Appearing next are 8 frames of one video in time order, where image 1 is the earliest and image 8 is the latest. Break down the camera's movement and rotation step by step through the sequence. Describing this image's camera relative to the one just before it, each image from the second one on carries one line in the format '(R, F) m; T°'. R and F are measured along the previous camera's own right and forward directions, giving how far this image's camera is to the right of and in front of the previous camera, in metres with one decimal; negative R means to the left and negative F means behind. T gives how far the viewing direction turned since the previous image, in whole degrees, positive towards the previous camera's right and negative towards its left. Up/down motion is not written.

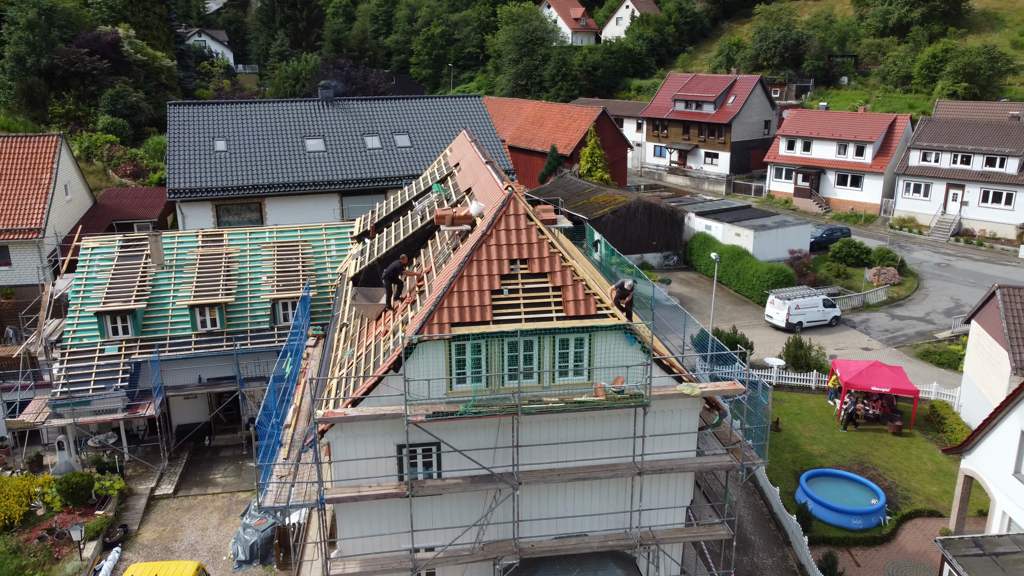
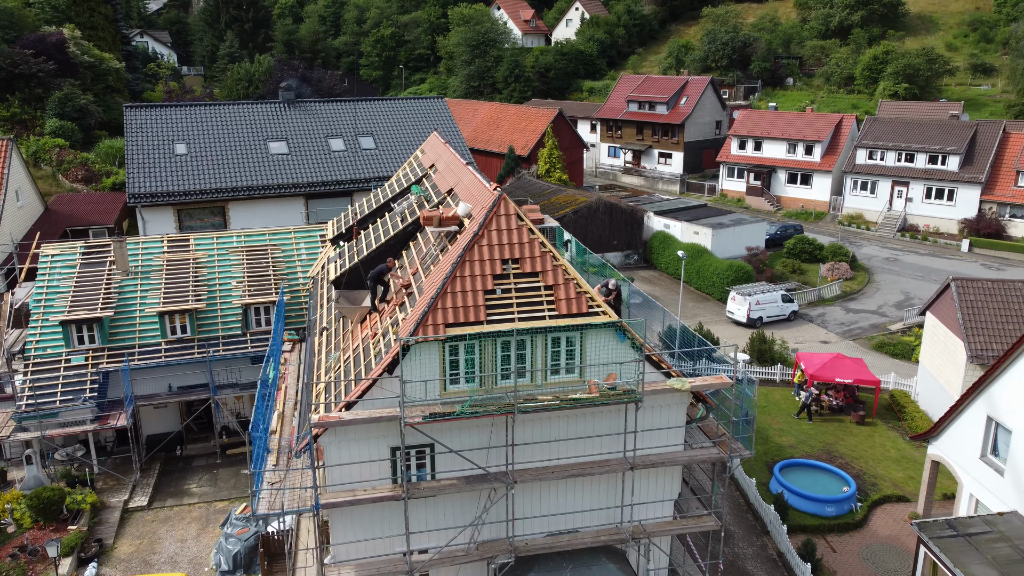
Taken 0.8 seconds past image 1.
(-0.8, -0.1) m; +4°
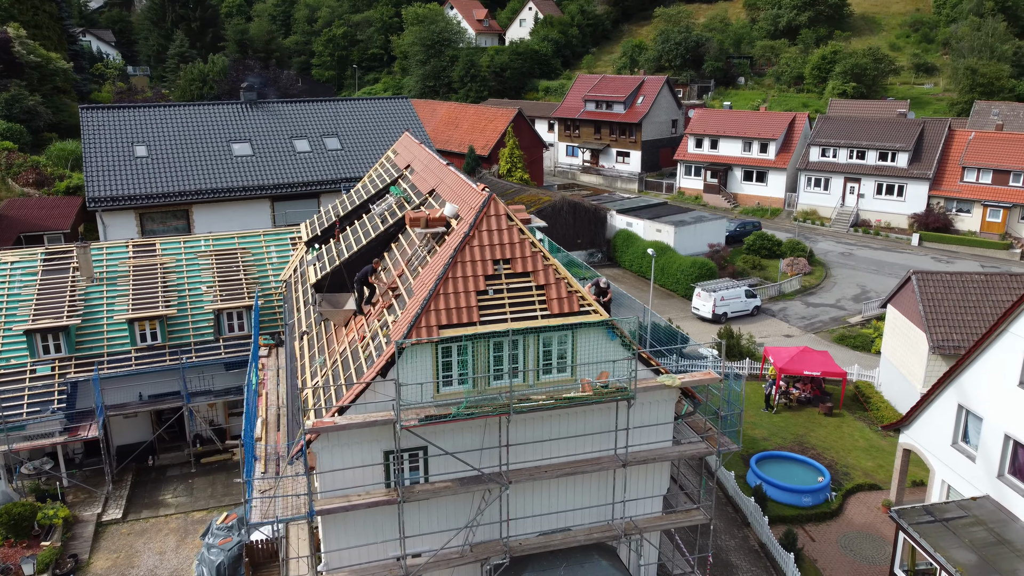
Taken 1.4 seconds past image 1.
(-0.7, 0.0) m; +3°
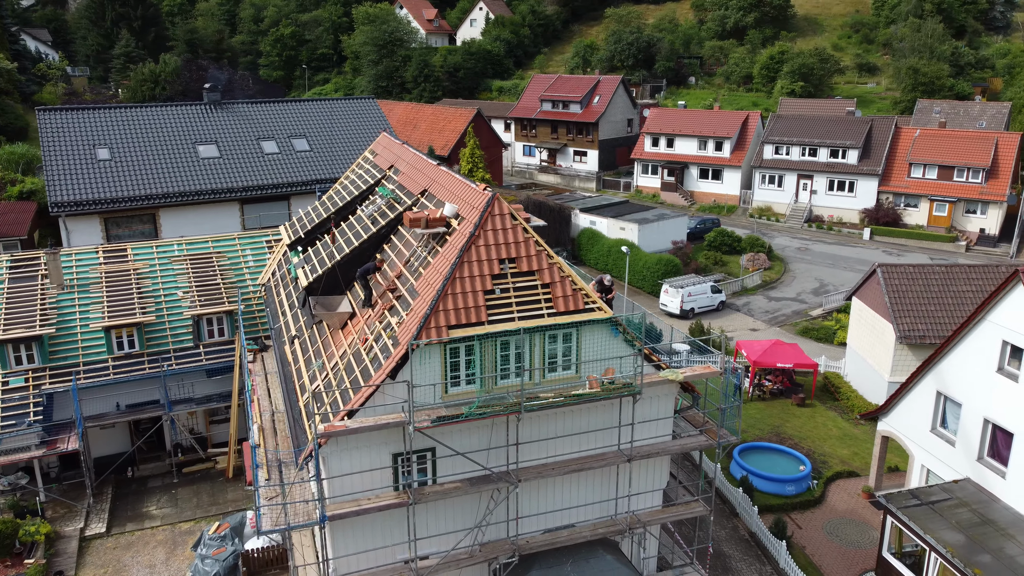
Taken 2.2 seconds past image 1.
(-1.1, 0.0) m; +4°
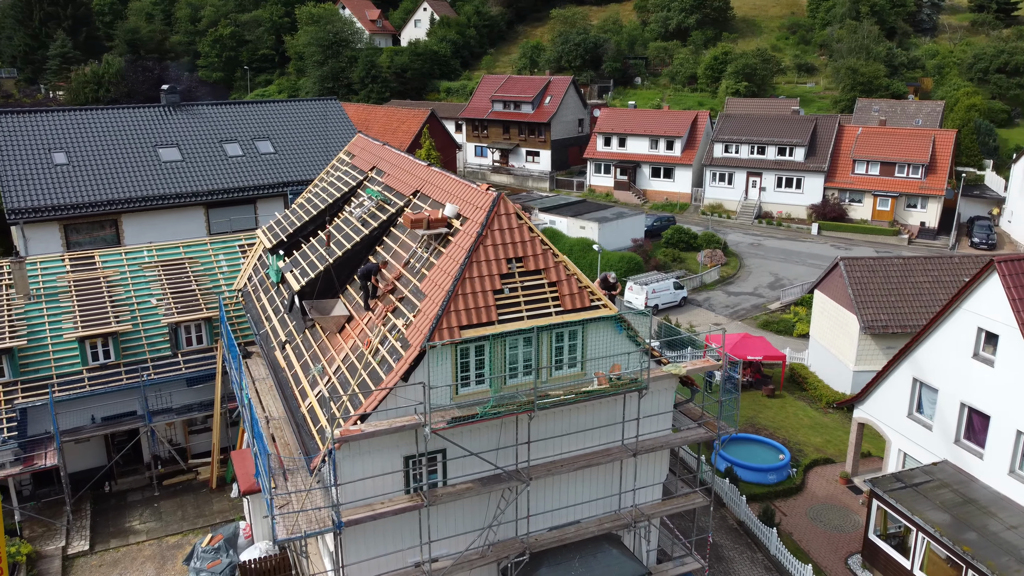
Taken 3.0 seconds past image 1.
(-1.2, 0.0) m; +4°
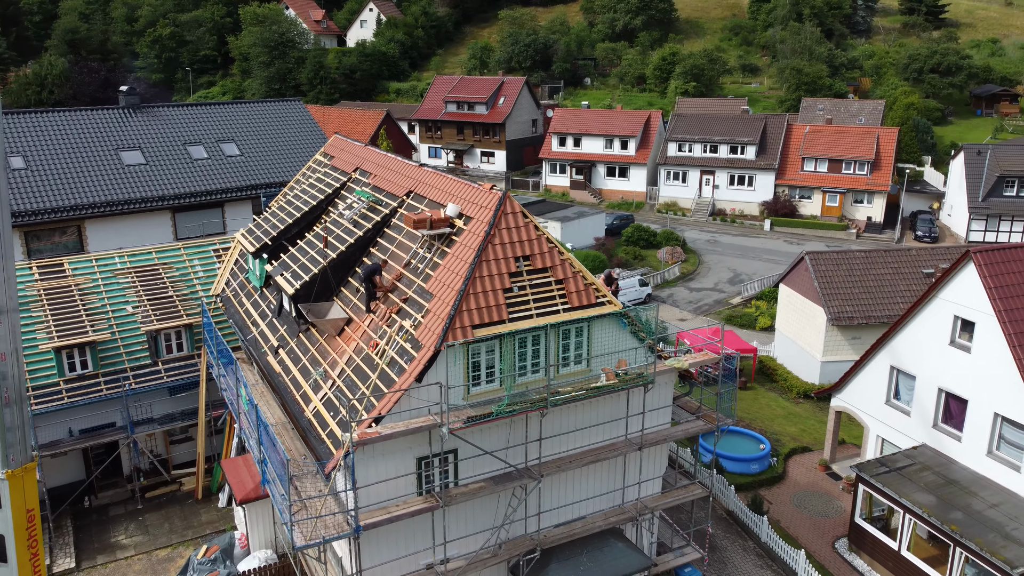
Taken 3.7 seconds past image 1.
(-1.2, 0.0) m; +4°
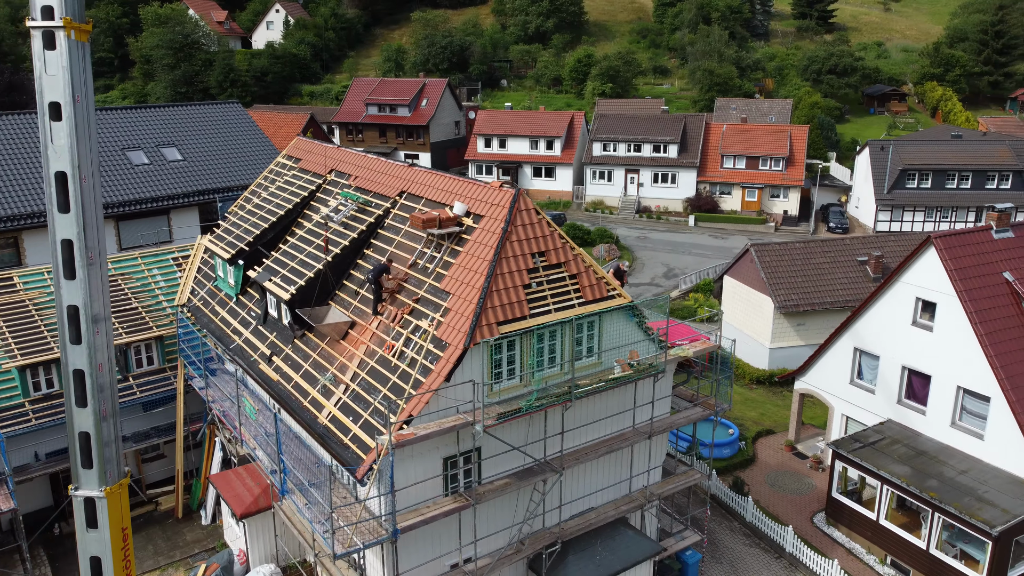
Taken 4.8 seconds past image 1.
(-2.1, 0.0) m; +7°
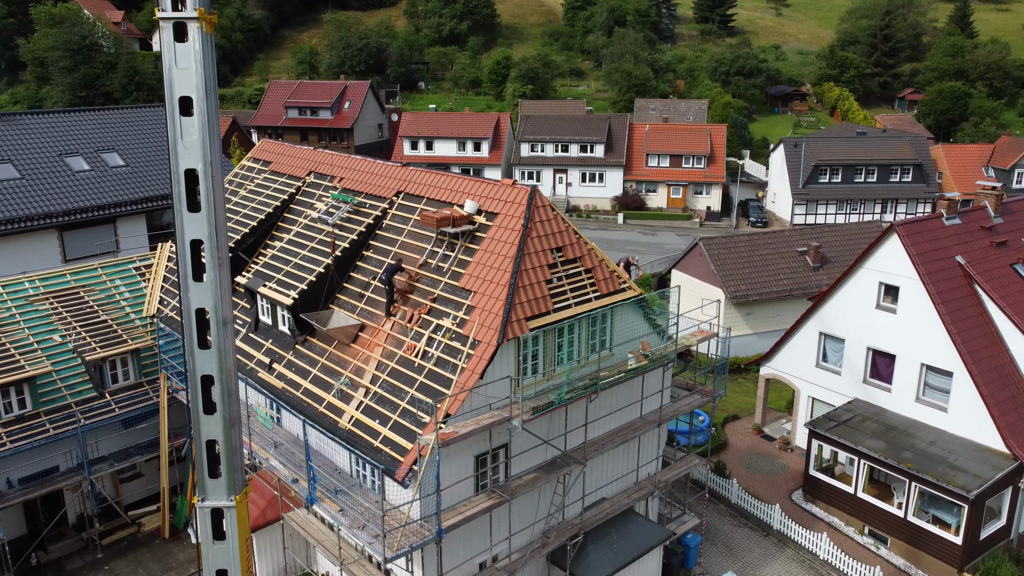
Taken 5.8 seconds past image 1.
(-2.2, 0.0) m; +7°
